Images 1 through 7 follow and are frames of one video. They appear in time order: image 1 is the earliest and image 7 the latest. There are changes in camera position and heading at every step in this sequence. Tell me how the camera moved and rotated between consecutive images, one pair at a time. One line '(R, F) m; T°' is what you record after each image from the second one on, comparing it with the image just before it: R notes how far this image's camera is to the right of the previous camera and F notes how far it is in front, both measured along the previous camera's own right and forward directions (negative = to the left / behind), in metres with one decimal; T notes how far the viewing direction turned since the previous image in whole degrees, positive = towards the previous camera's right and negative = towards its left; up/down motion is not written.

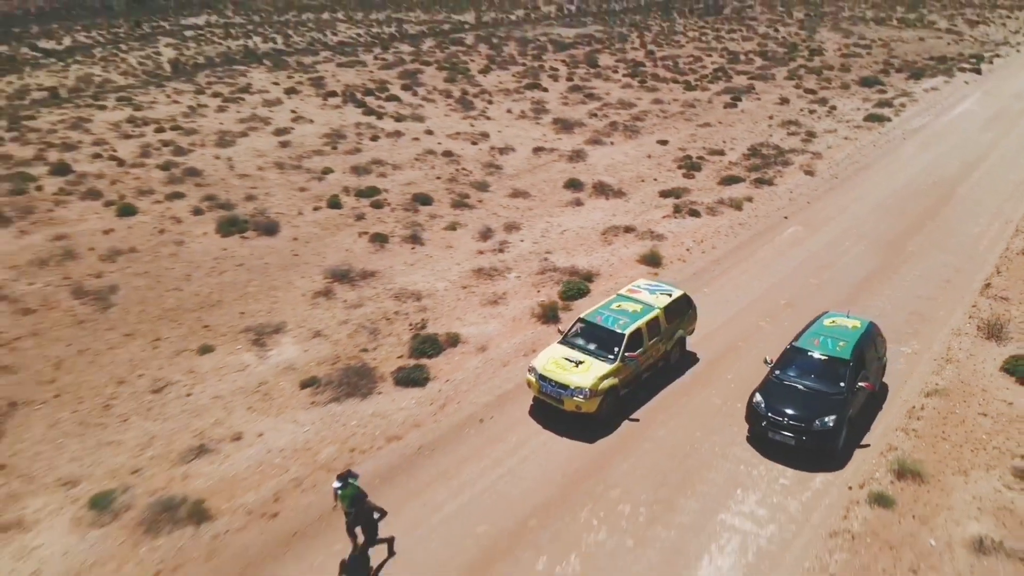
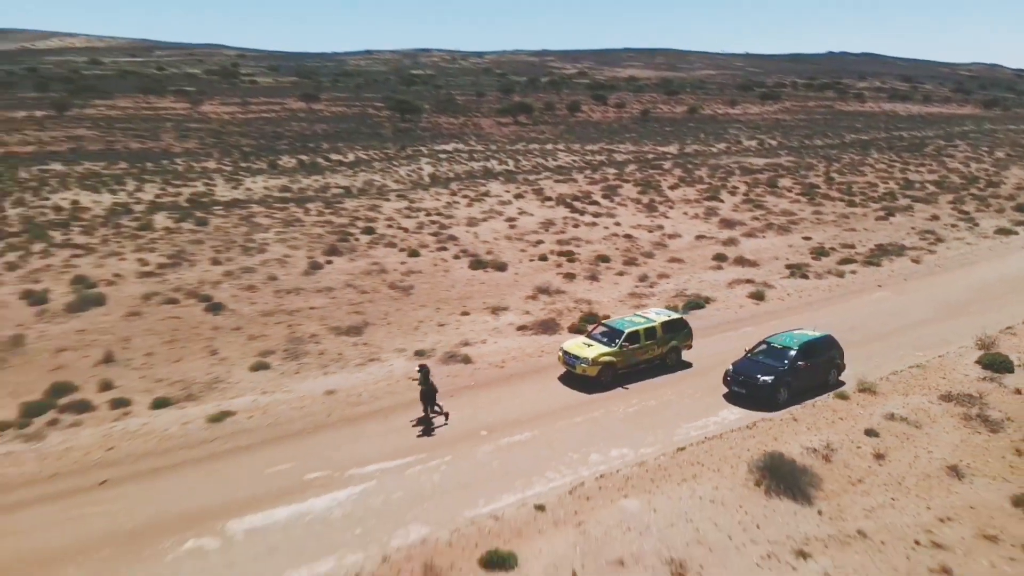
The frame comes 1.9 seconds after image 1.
(+2.3, -9.6) m; -15°
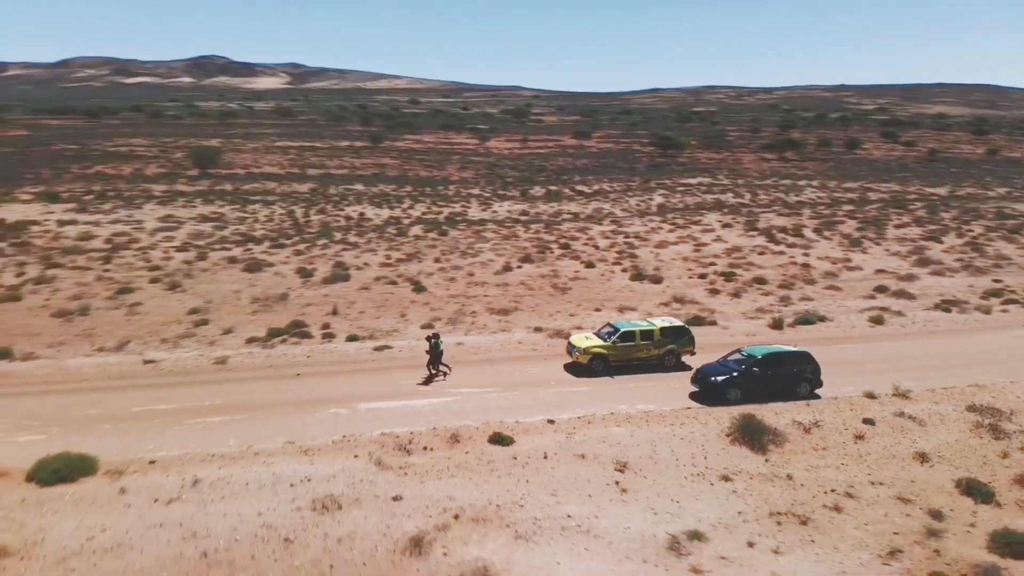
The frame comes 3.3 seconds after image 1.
(+6.2, -5.1) m; -20°
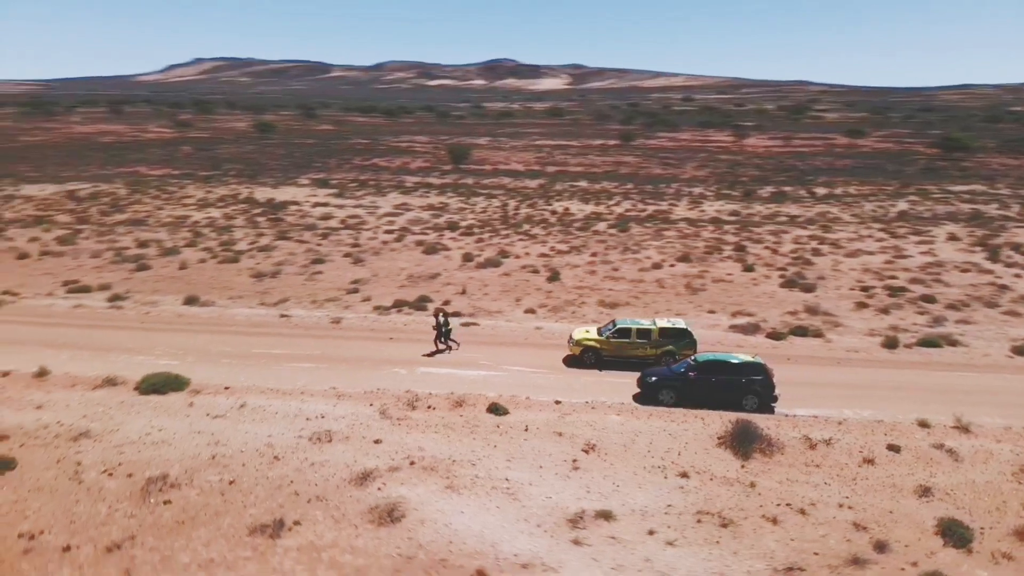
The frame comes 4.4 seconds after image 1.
(+6.9, -0.7) m; -20°
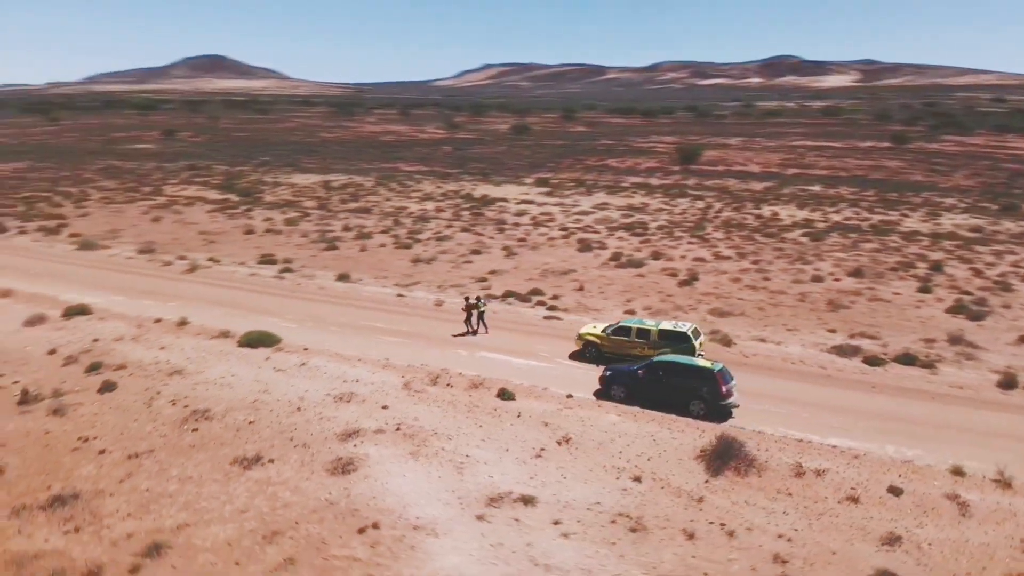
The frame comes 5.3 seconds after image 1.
(+7.0, +0.1) m; -20°
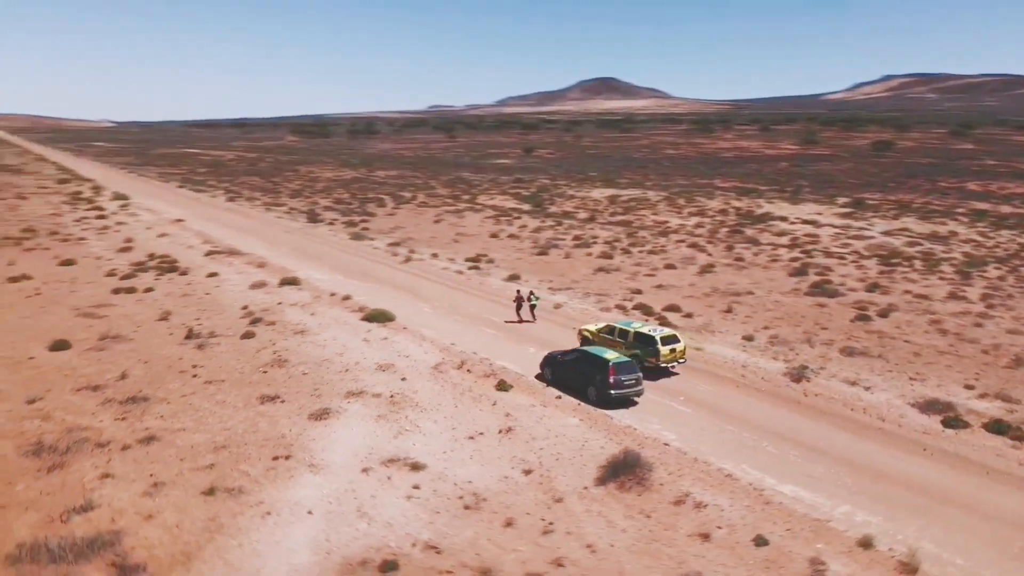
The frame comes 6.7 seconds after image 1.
(+11.1, +0.8) m; -28°
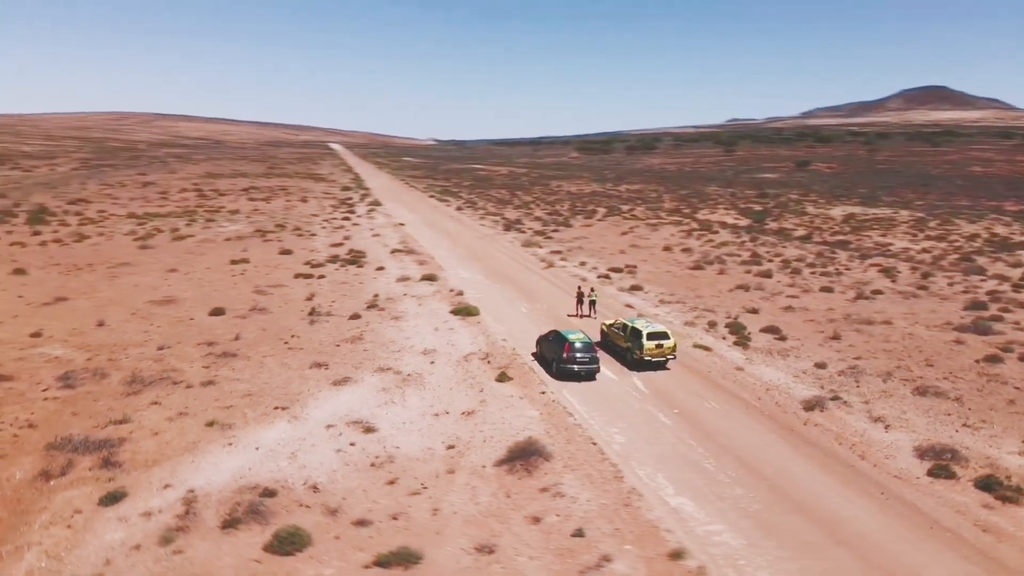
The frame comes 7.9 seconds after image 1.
(+9.7, -0.1) m; -22°
